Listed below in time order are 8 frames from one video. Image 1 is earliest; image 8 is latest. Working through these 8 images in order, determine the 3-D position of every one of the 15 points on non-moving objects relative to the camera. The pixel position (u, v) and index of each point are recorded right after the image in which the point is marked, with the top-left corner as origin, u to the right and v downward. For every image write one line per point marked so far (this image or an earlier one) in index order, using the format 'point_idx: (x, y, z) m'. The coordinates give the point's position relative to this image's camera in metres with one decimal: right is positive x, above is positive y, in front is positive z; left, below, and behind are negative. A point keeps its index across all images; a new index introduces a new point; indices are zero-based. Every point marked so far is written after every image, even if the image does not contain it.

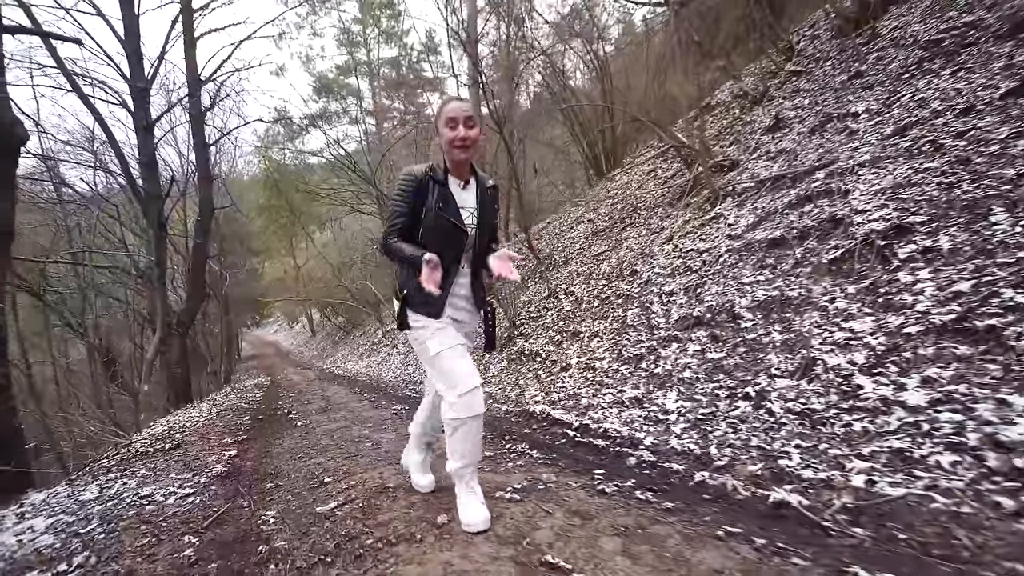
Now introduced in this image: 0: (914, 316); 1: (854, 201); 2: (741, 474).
0: (+2.4, -0.1, +2.7) m
1: (+2.9, +0.7, +4.0) m
2: (+1.1, -0.9, +2.2) m
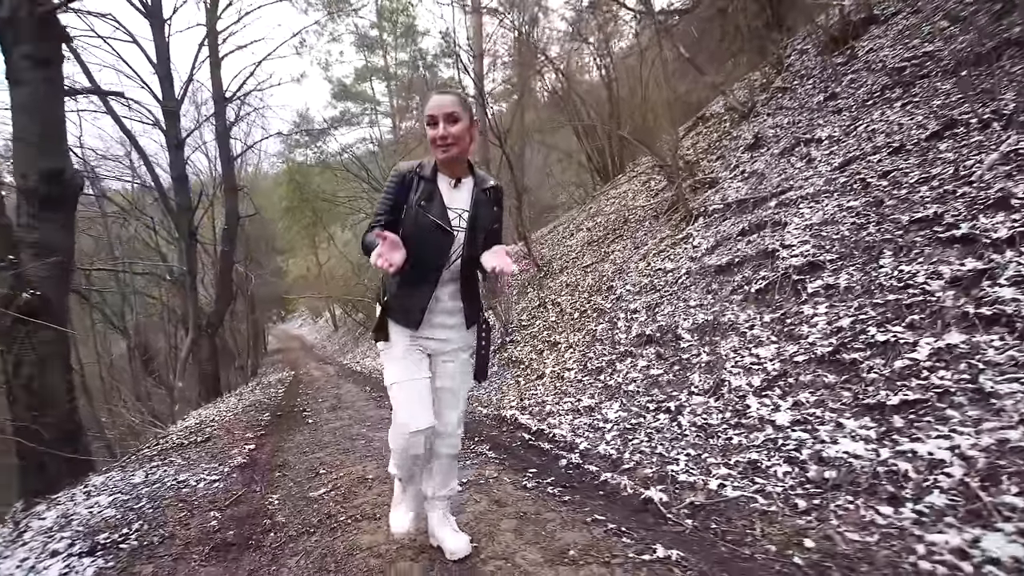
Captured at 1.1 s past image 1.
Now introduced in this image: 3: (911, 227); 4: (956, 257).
0: (+2.1, -0.4, +3.2) m
1: (+2.6, +0.5, +4.4) m
2: (+0.8, -1.1, +2.8) m
3: (+3.0, +0.5, +3.4) m
4: (+2.9, +0.2, +3.0) m
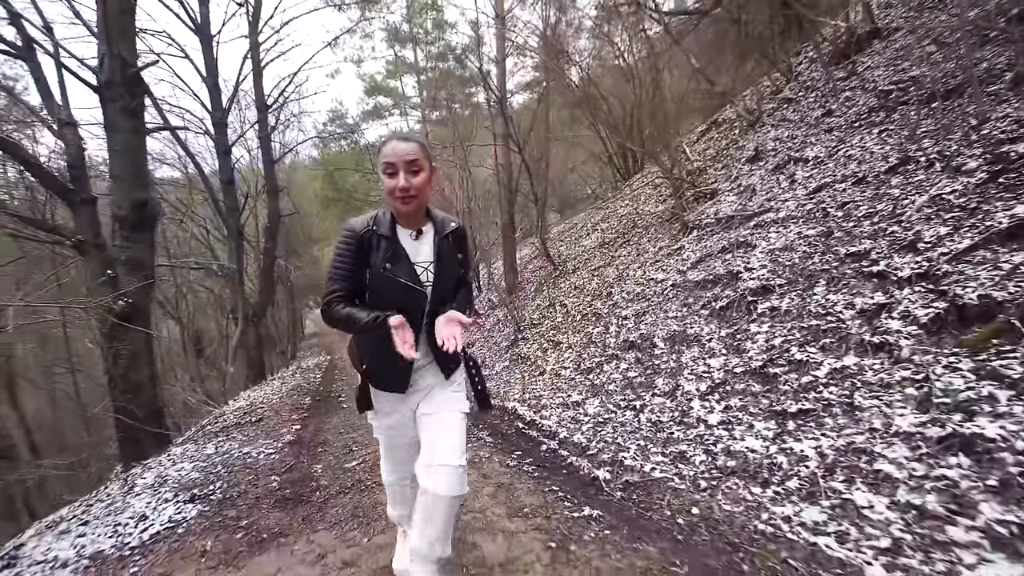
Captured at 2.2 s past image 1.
0: (+2.0, -0.6, +3.9) m
1: (+2.6, +0.3, +5.1) m
2: (+0.7, -1.3, +3.6) m
3: (+2.9, +0.2, +4.1) m
4: (+2.8, 0.0, +3.6) m
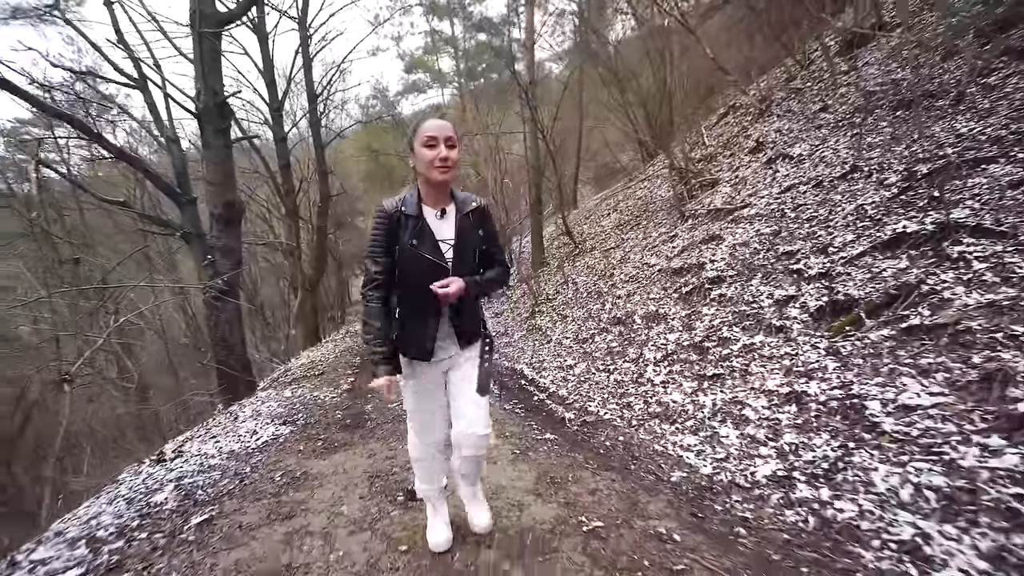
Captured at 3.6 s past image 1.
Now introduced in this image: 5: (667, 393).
0: (+1.9, -0.5, +5.0) m
1: (+2.7, +0.5, +6.0) m
2: (+0.6, -1.2, +4.8) m
3: (+2.9, +0.3, +5.0) m
4: (+2.7, +0.1, +4.6) m
5: (+1.5, -1.0, +4.4) m
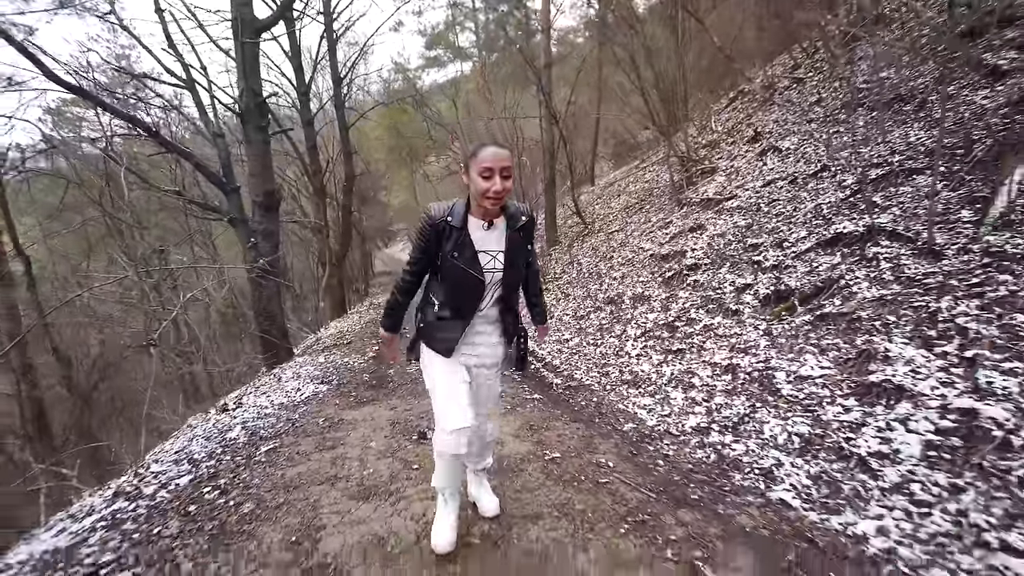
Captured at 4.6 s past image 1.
0: (+1.9, -0.3, +5.8) m
1: (+2.7, +0.7, +6.7) m
2: (+0.6, -1.1, +5.7) m
3: (+2.9, +0.5, +5.7) m
4: (+2.7, +0.2, +5.3) m
5: (+1.4, -0.8, +5.2) m
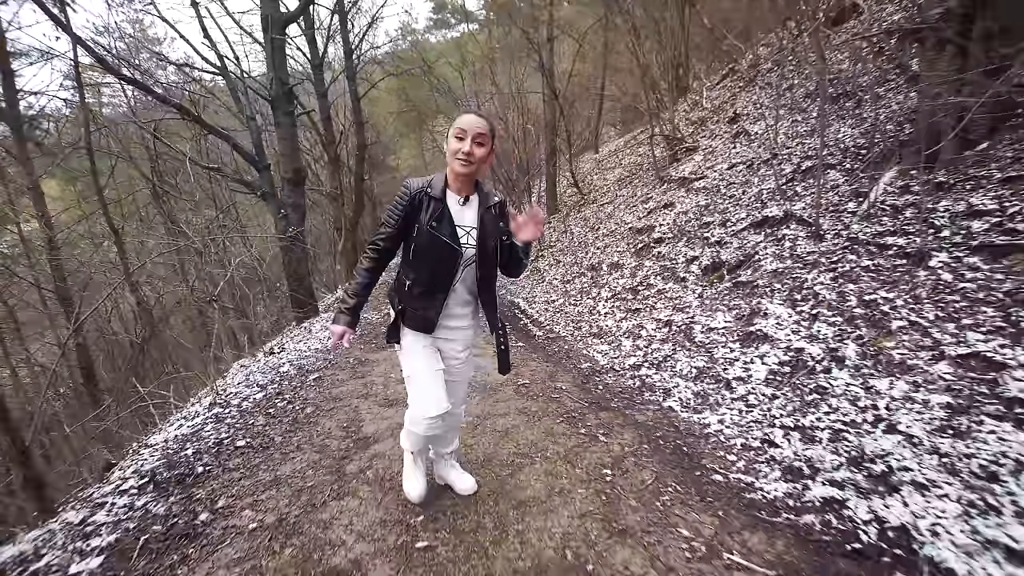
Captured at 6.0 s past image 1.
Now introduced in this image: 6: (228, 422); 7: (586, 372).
0: (+1.8, +0.1, +7.0) m
1: (+2.6, +1.2, +7.8) m
2: (+0.4, -0.6, +7.0) m
3: (+2.8, +0.9, +6.8) m
4: (+2.6, +0.6, +6.4) m
5: (+1.3, -0.4, +6.4) m
6: (-2.5, -1.2, +4.2) m
7: (+0.8, -0.9, +5.0) m
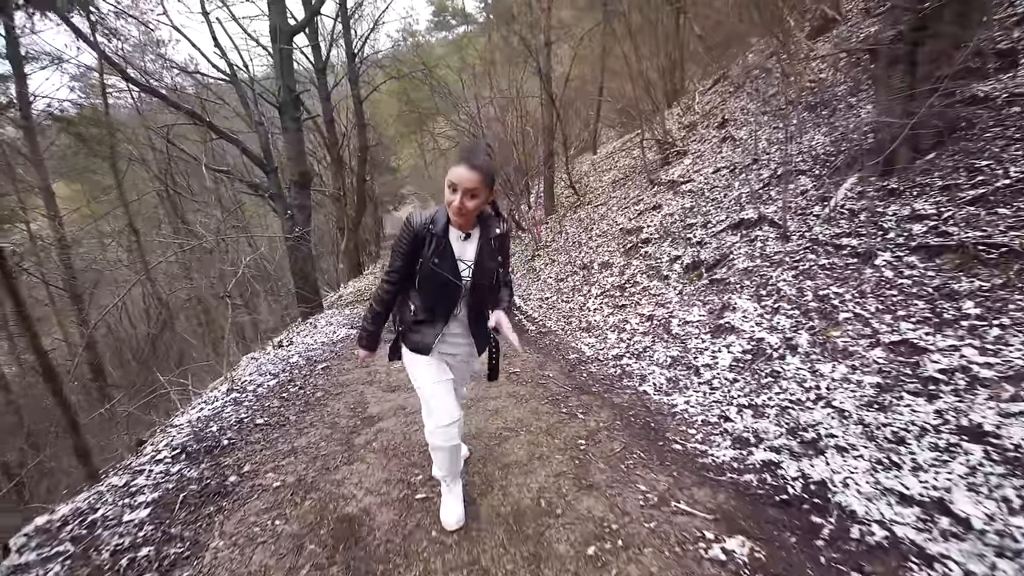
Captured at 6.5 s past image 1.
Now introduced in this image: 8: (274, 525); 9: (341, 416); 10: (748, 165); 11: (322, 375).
0: (+1.7, +0.1, +7.4) m
1: (+2.6, +1.2, +8.2) m
2: (+0.3, -0.5, +7.4) m
3: (+2.7, +0.9, +7.2) m
4: (+2.5, +0.6, +6.8) m
5: (+1.2, -0.4, +6.8) m
6: (-2.6, -1.2, +4.6) m
7: (+0.7, -0.9, +5.4) m
8: (-1.3, -1.3, +2.6) m
9: (-1.5, -1.1, +4.1) m
10: (+3.9, +2.0, +7.6) m
11: (-2.2, -1.0, +5.4) m
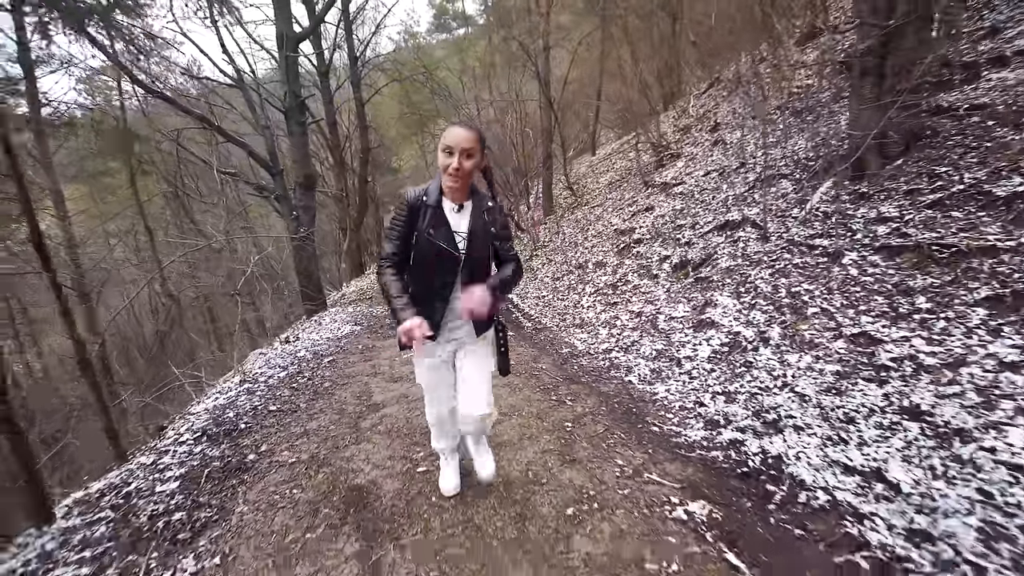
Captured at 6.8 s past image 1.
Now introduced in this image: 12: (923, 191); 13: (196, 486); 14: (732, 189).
0: (+1.7, +0.2, +7.7) m
1: (+2.5, +1.3, +8.5) m
2: (+0.3, -0.5, +7.7) m
3: (+2.6, +1.0, +7.5) m
4: (+2.4, +0.6, +7.2) m
5: (+1.1, -0.4, +7.2) m
6: (-2.7, -1.1, +4.9) m
7: (+0.7, -0.8, +5.7) m
8: (-1.4, -1.3, +2.9) m
9: (-1.6, -1.1, +4.4) m
10: (+3.8, +2.0, +8.0) m
11: (-2.3, -1.0, +5.7) m
12: (+3.9, +0.9, +4.4) m
13: (-2.1, -1.3, +3.1) m
14: (+3.4, +1.5, +7.3) m
